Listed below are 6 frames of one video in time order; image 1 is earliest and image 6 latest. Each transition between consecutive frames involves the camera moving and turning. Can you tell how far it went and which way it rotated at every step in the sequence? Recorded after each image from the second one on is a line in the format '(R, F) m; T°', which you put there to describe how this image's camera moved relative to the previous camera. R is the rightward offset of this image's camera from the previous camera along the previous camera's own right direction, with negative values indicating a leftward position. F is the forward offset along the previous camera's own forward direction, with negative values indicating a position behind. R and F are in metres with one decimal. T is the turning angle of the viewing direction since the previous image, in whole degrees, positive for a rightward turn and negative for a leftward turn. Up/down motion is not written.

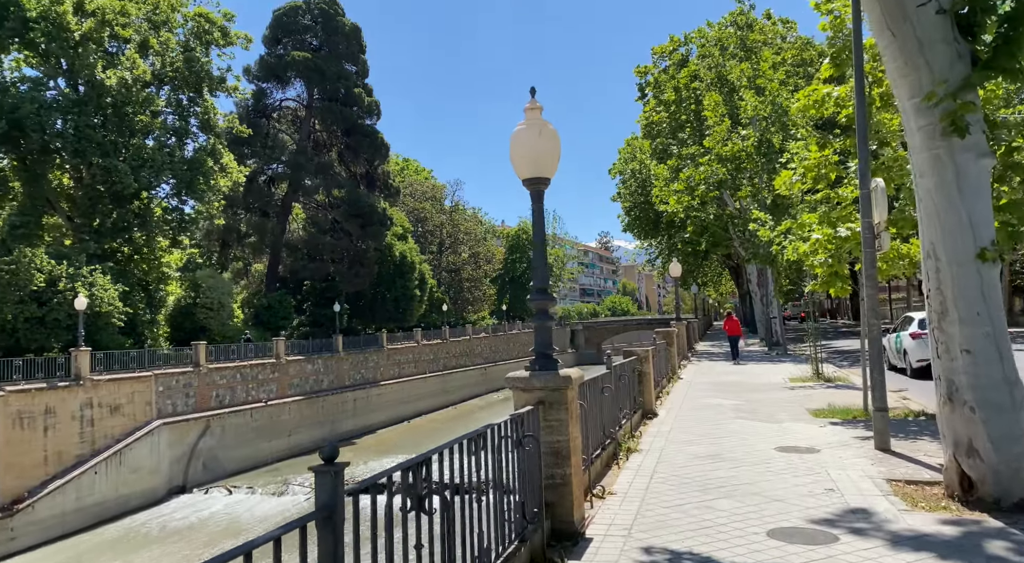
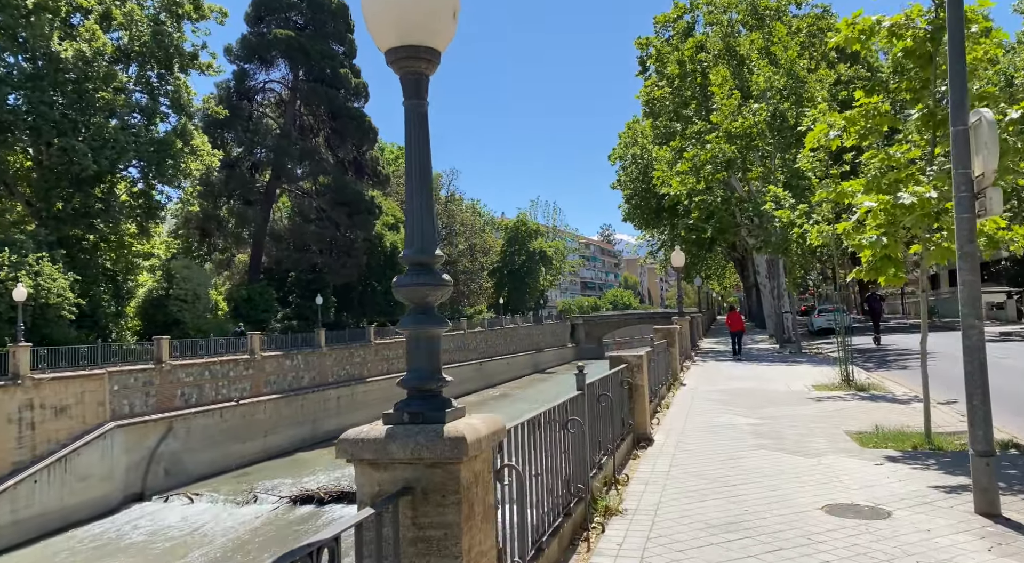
(+0.5, +2.0) m; 0°
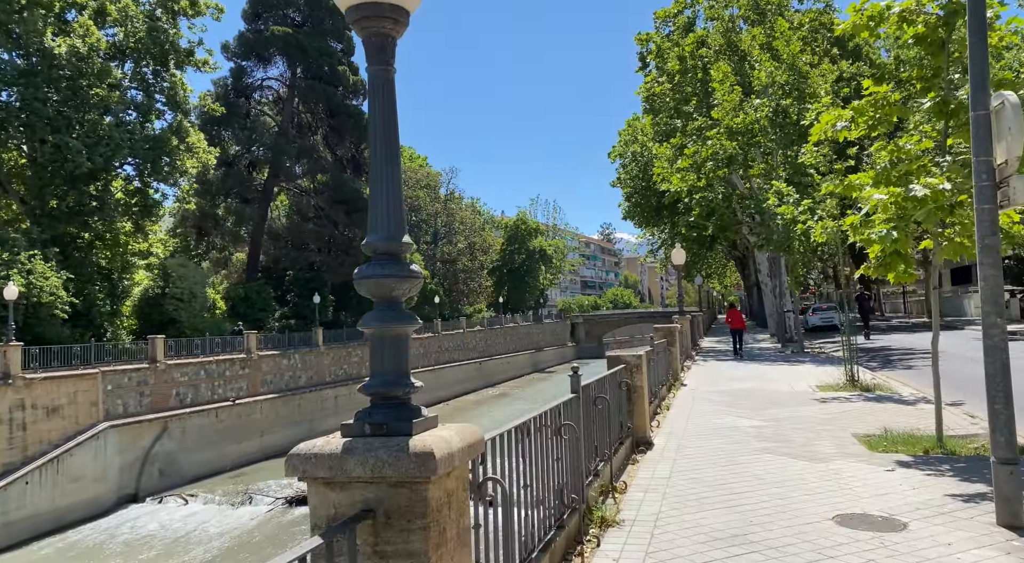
(+0.1, +0.3) m; 0°
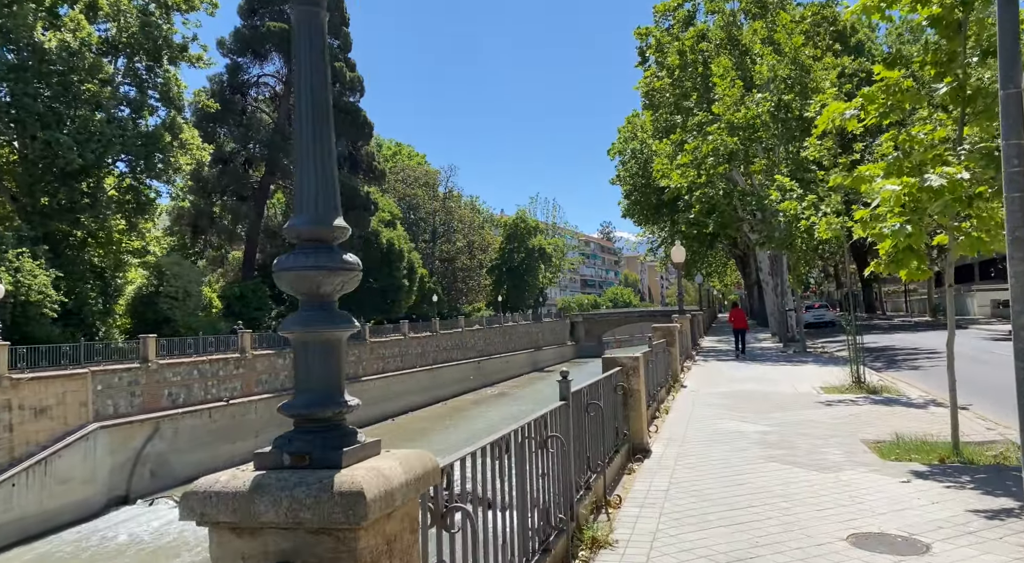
(+0.1, +0.4) m; 0°
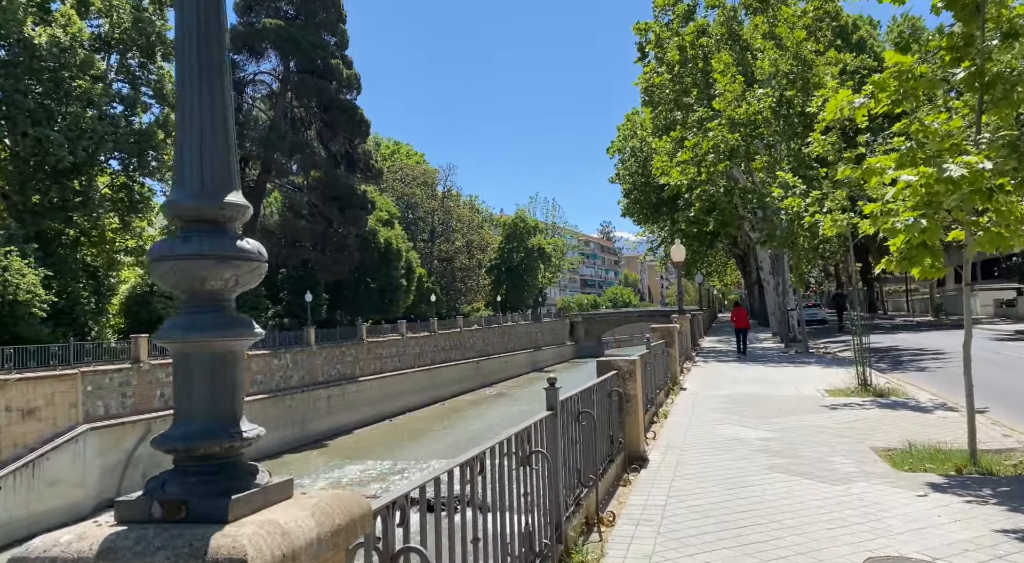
(+0.1, +0.4) m; 0°
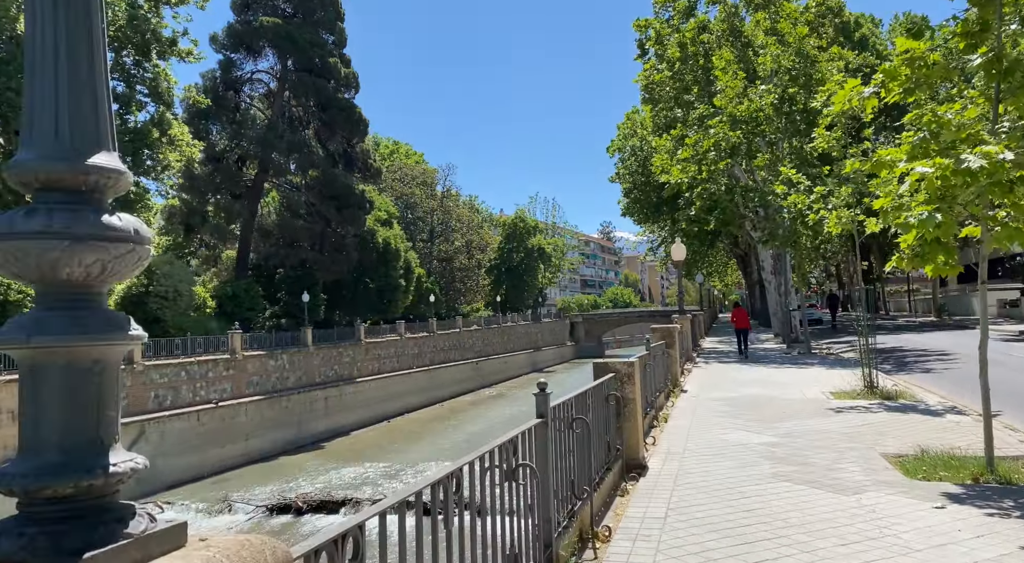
(+0.1, +0.3) m; 0°
